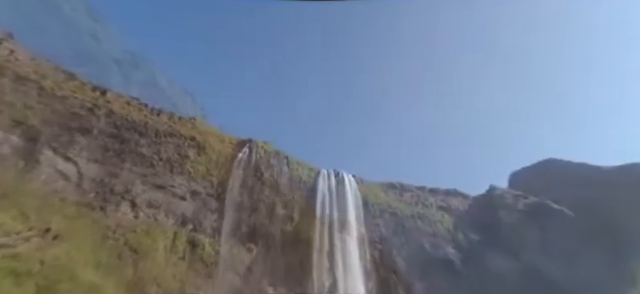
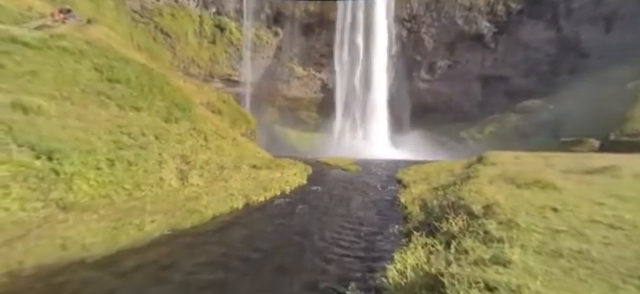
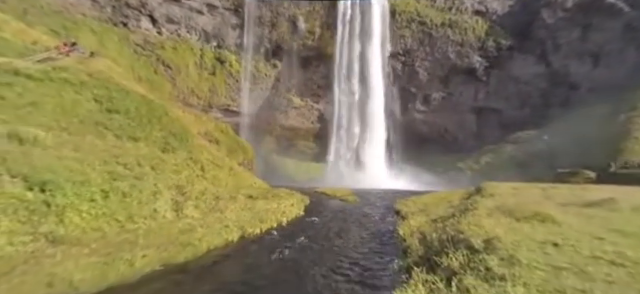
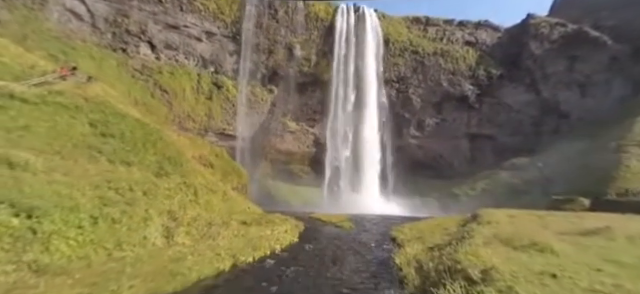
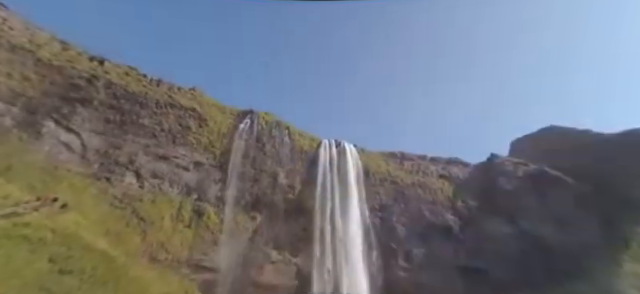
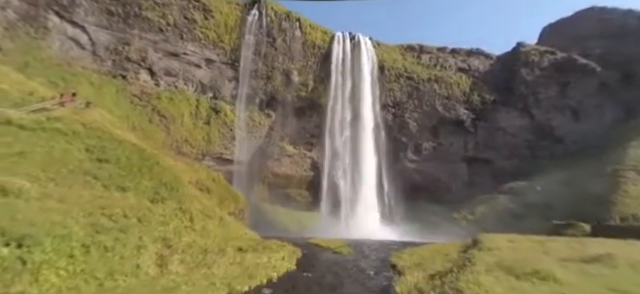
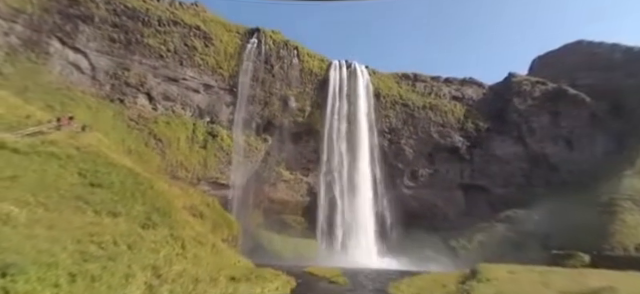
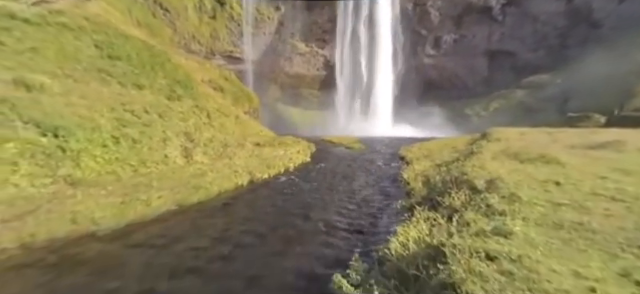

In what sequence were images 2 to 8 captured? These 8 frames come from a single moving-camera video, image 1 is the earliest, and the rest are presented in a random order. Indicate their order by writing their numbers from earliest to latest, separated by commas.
5, 7, 6, 4, 3, 2, 8
